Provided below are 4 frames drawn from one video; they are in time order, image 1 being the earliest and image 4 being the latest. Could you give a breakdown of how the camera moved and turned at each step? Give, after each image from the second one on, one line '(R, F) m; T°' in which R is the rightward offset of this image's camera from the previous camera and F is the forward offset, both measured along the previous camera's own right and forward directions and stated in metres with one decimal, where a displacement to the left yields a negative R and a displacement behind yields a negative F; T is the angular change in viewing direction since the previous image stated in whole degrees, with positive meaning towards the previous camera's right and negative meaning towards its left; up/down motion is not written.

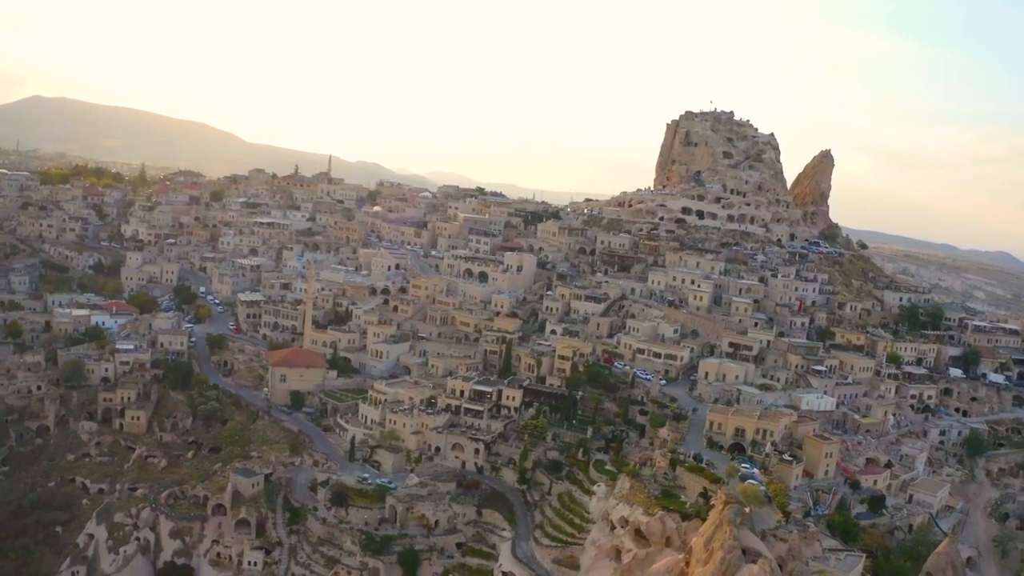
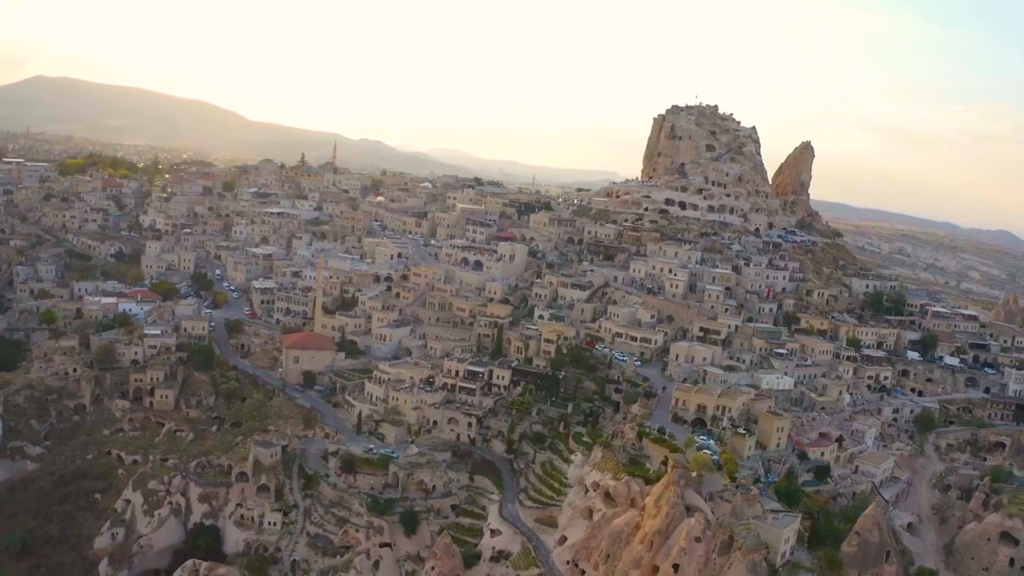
(+0.5, -3.1) m; 0°
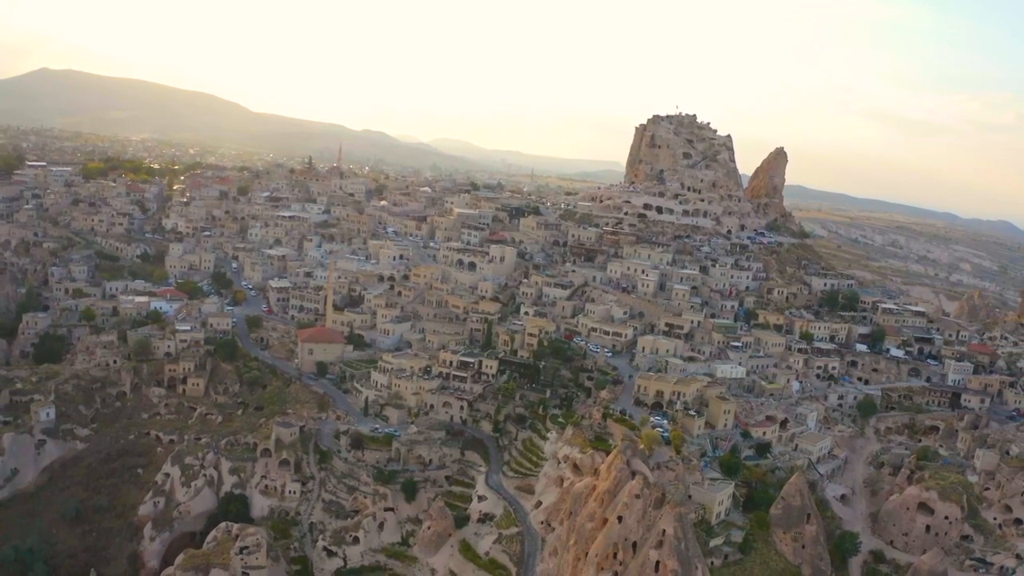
(+0.7, -4.5) m; 0°
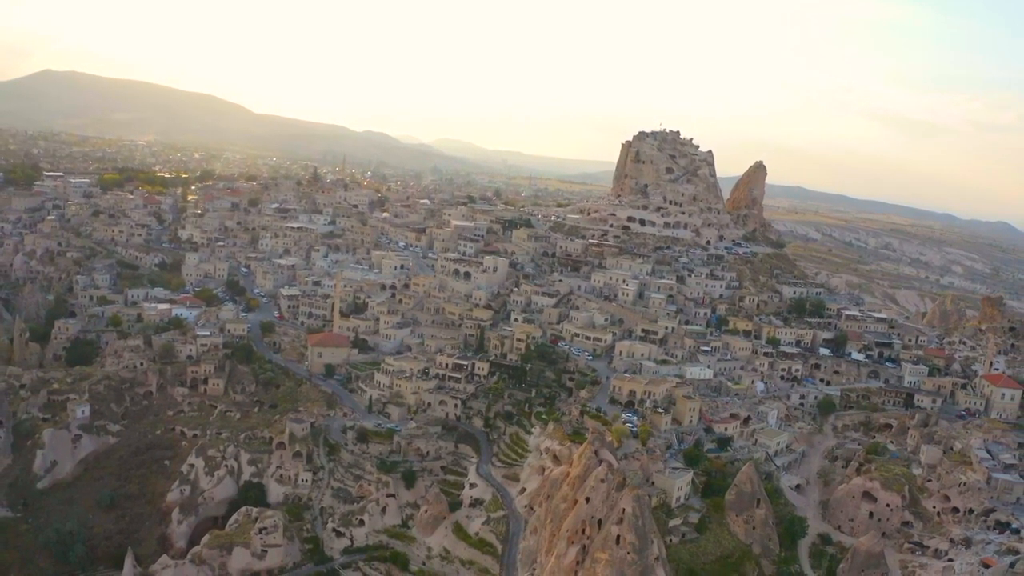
(+0.6, -3.8) m; 0°
